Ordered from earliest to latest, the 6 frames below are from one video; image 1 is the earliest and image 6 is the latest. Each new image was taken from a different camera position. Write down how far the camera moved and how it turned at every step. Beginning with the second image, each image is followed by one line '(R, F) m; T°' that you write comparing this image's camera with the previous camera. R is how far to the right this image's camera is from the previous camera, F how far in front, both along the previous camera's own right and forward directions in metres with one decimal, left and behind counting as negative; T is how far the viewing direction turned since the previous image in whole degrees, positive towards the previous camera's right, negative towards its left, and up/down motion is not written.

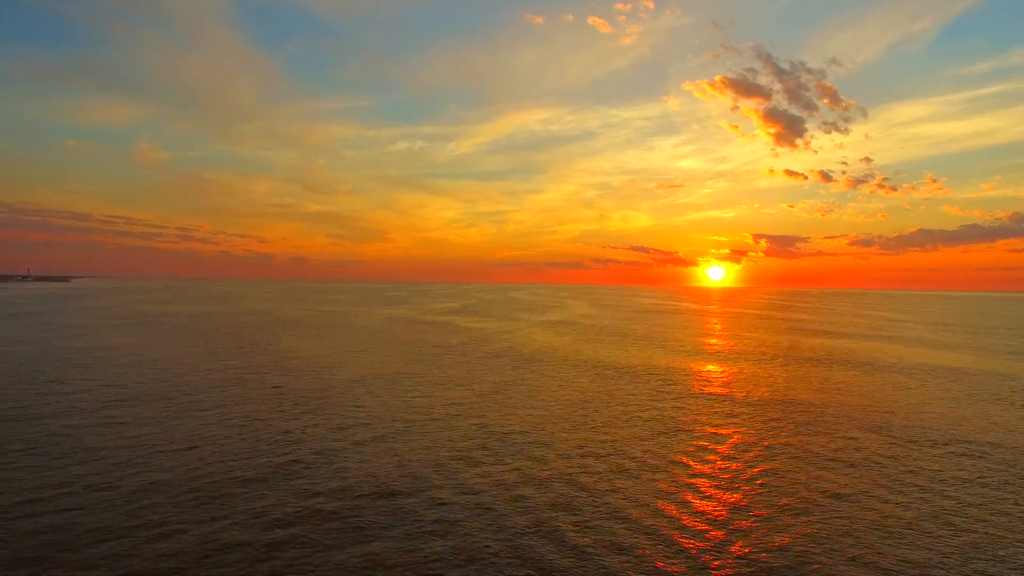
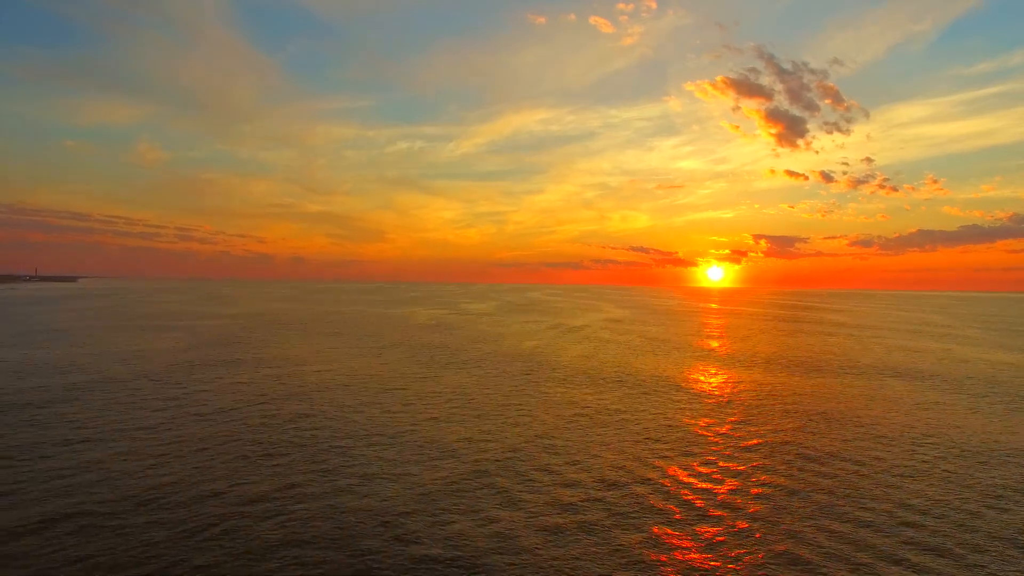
(-0.3, +0.1) m; 0°
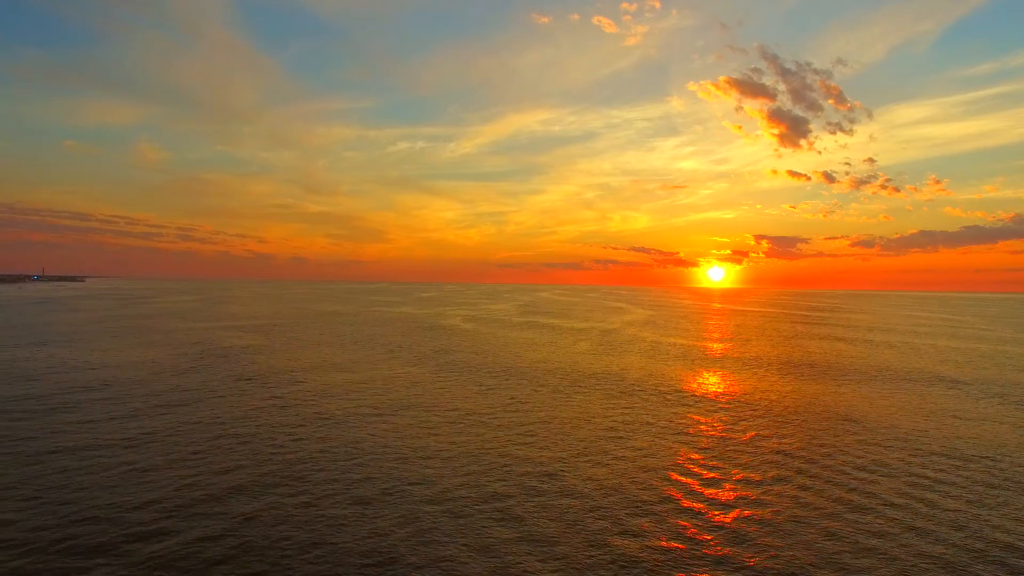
(-0.8, +0.4) m; 0°
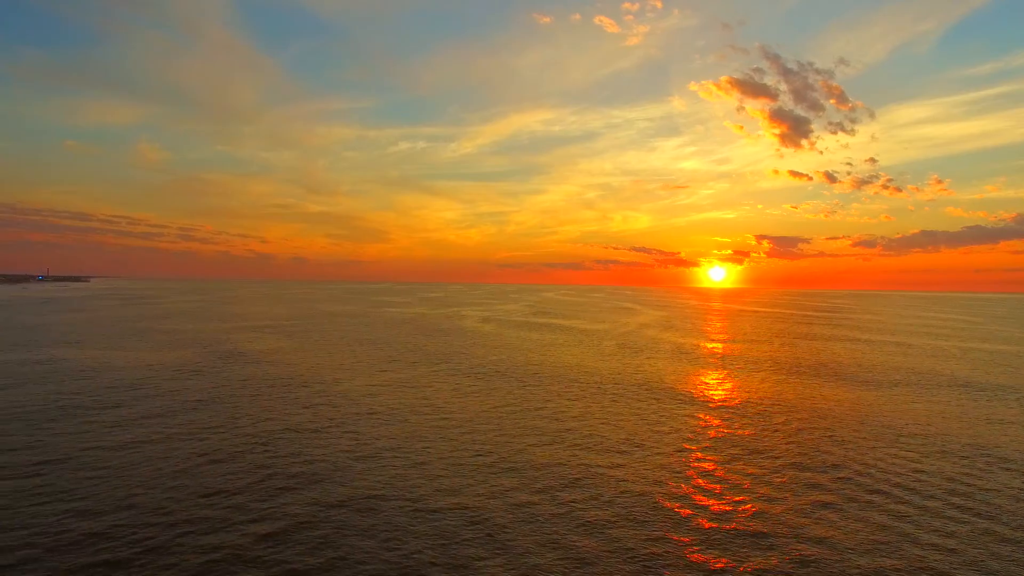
(-0.8, +0.1) m; 0°
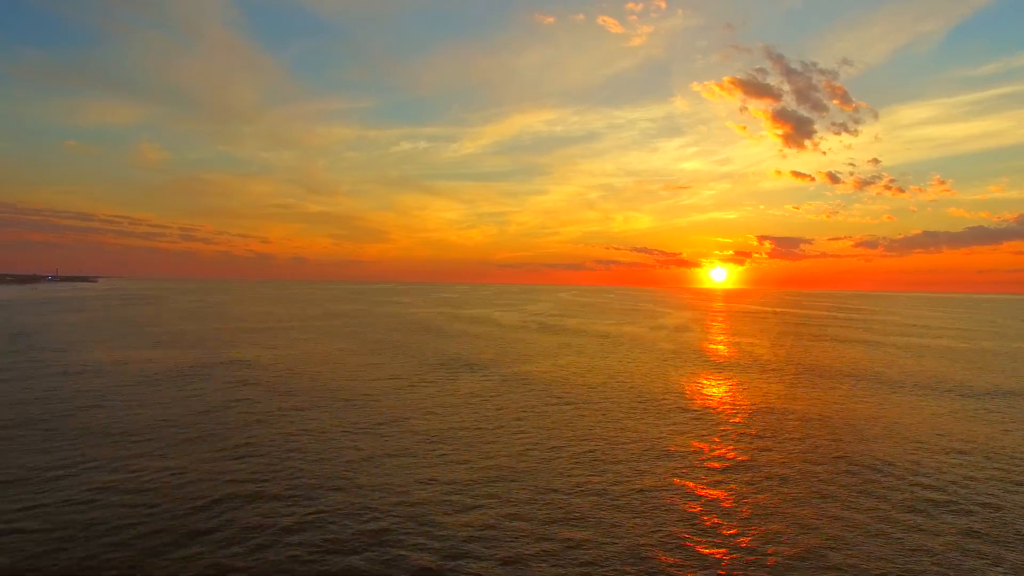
(-1.3, +0.3) m; 0°
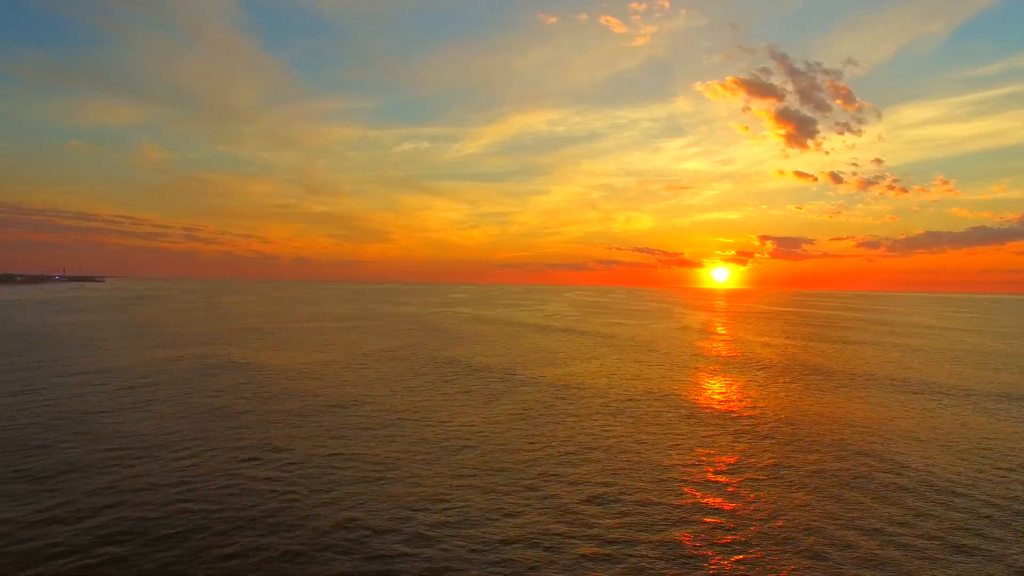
(-1.2, +0.4) m; 0°
